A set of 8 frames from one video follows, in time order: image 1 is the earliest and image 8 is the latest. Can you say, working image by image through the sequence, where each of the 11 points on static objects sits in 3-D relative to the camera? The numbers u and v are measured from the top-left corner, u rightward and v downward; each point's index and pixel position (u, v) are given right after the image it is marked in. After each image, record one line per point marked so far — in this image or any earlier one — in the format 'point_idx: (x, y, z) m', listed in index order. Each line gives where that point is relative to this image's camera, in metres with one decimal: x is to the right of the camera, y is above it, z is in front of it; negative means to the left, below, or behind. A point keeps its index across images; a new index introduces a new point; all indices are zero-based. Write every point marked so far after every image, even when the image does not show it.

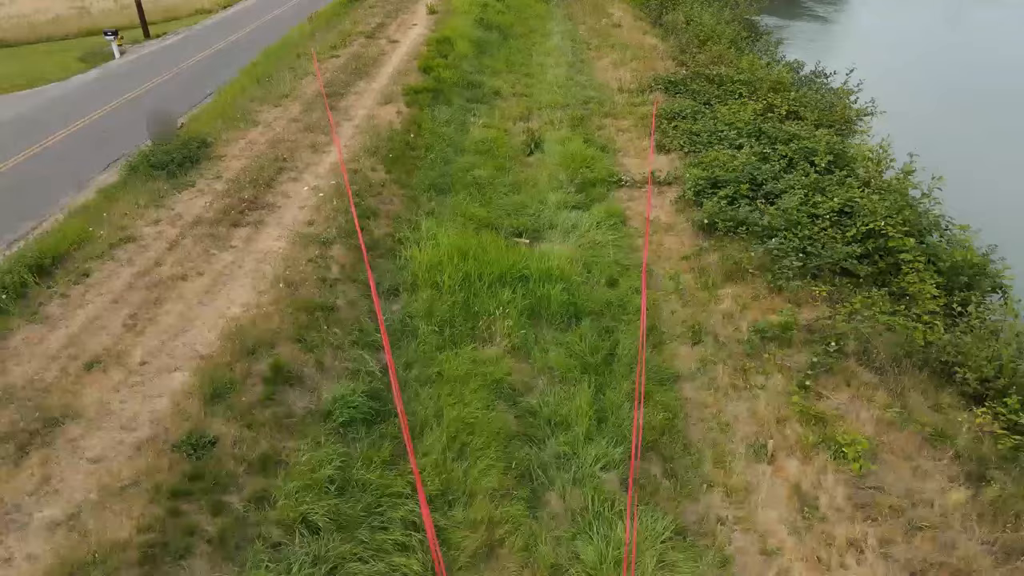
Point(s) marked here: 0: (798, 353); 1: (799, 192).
0: (+1.9, -0.4, +4.9) m
1: (+2.6, +0.9, +6.8) m
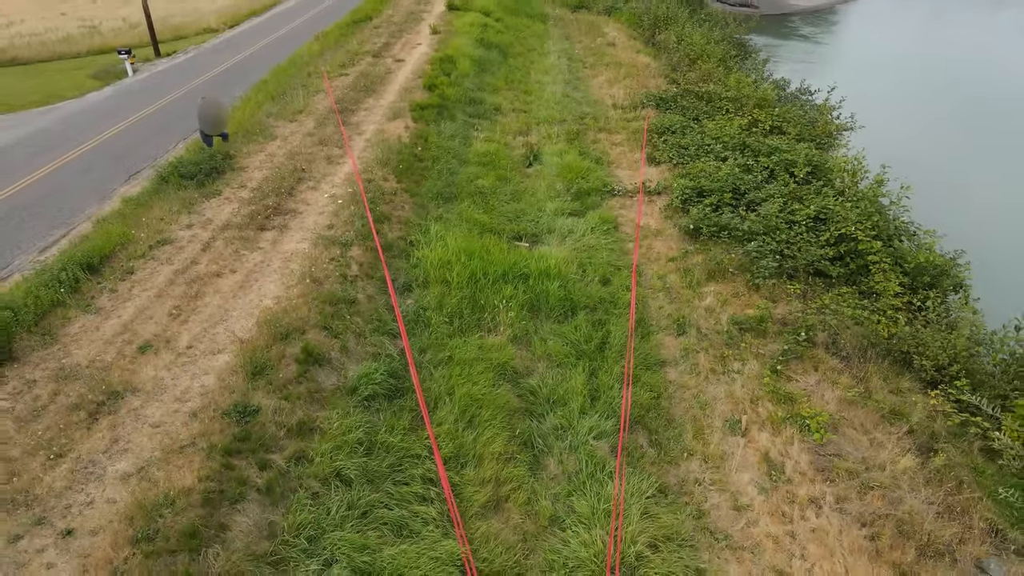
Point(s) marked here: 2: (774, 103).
0: (+1.9, -0.4, +5.4) m
1: (+2.6, +0.9, +7.3) m
2: (+3.8, +2.7, +10.8) m
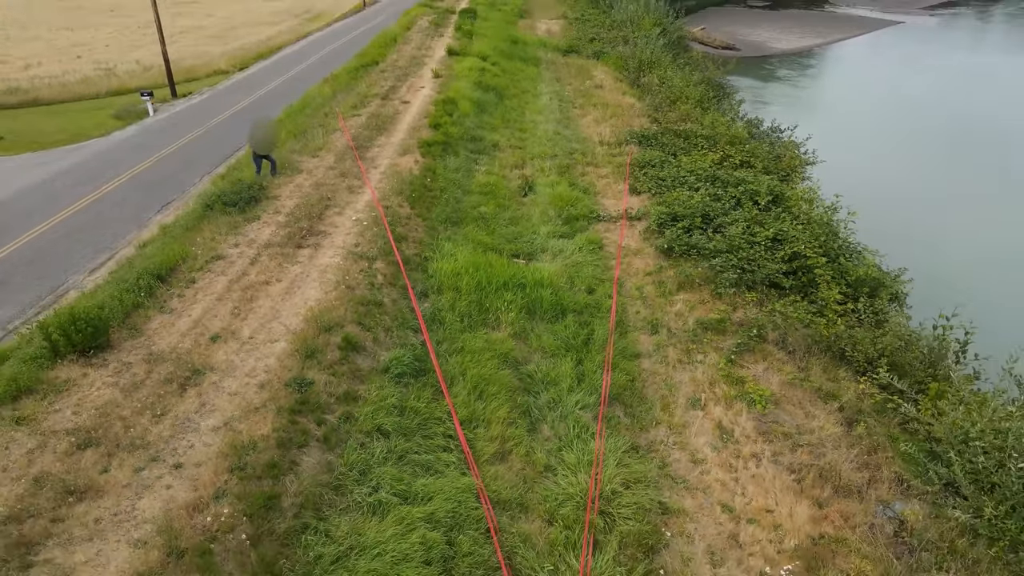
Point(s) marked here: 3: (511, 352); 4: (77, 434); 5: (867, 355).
0: (+1.9, -0.4, +6.5) m
1: (+2.6, +0.7, +8.5) m
2: (+3.8, +2.4, +12.0) m
3: (0.0, -0.5, +5.8) m
4: (-2.5, -0.8, +4.3) m
5: (+3.0, -0.5, +6.2) m
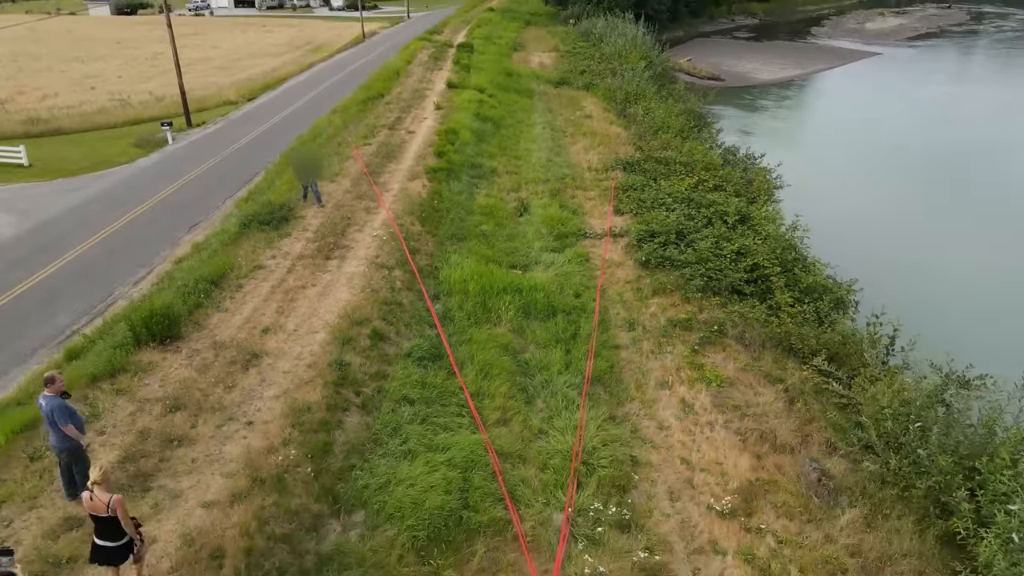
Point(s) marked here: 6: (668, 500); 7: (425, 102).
0: (+1.9, -0.5, +7.6) m
1: (+2.6, +0.6, +9.7) m
2: (+3.7, +2.2, +13.2) m
3: (0.0, -0.5, +6.9) m
4: (-2.5, -0.8, +5.5) m
5: (+3.0, -0.6, +7.4) m
6: (+1.1, -1.5, +5.2) m
7: (-2.1, +4.4, +17.7) m
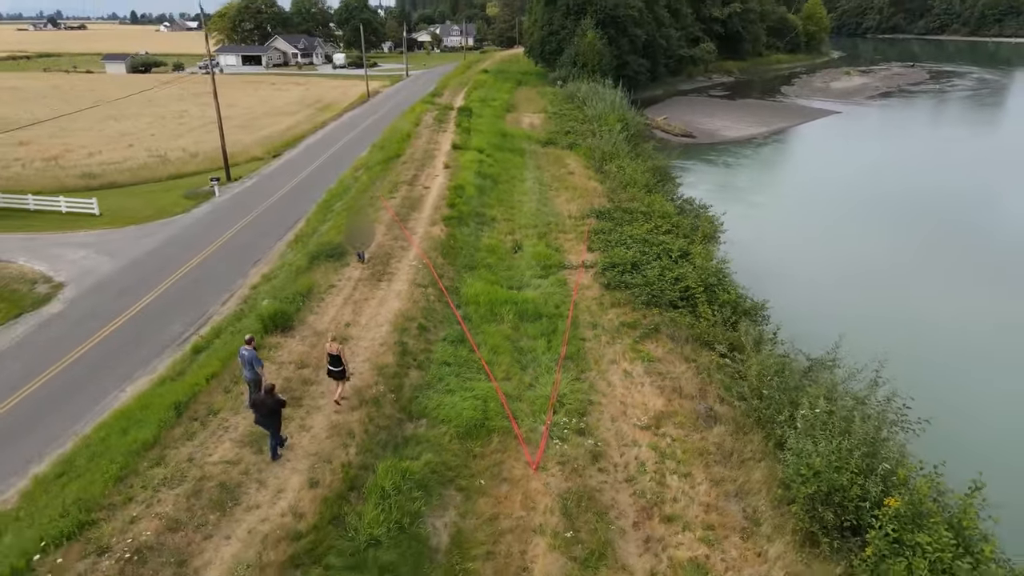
0: (+1.8, -0.6, +10.9) m
1: (+2.5, +0.3, +13.0) m
2: (+3.6, +1.6, +16.7) m
3: (0.0, -0.6, +10.2) m
4: (-2.5, -0.9, +8.7) m
5: (+2.9, -0.7, +10.7) m
6: (+1.1, -1.5, +8.5) m
7: (-2.2, +3.6, +21.3) m
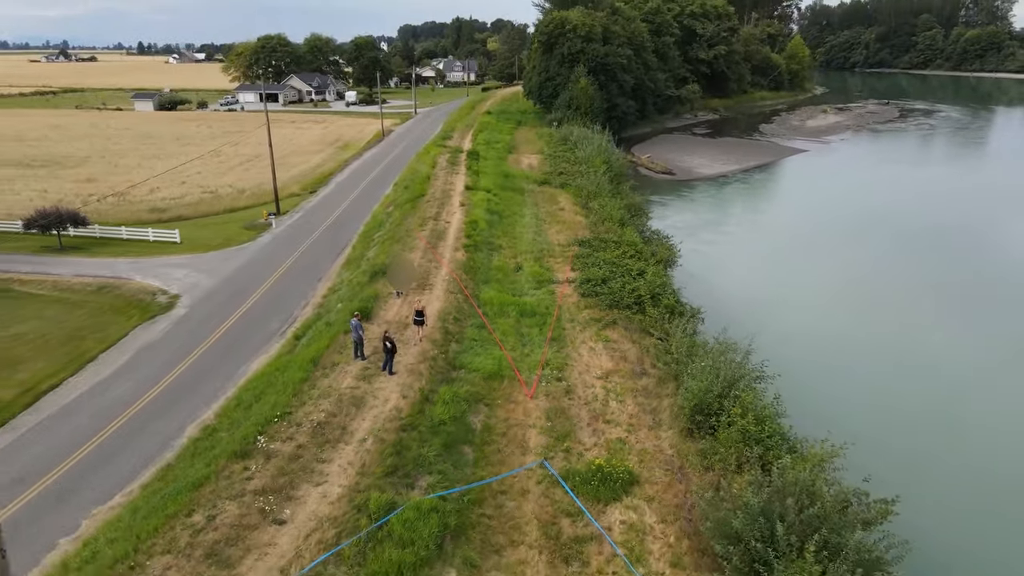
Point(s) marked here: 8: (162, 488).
0: (+1.9, -0.8, +15.9) m
1: (+2.6, +0.1, +18.0) m
2: (+3.7, +1.3, +21.7) m
3: (0.0, -0.8, +15.2) m
4: (-2.4, -0.9, +13.6) m
5: (+3.0, -0.8, +15.6) m
6: (+1.2, -1.5, +13.4) m
7: (-2.1, +3.1, +26.4) m
8: (-4.7, -2.6, +10.0) m
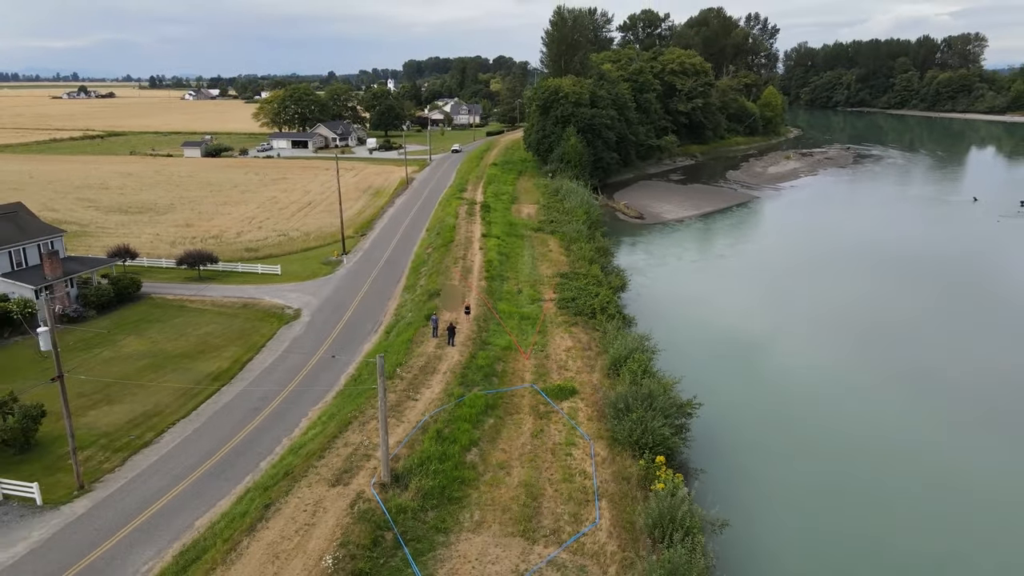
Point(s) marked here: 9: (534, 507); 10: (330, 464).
0: (+2.1, -1.3, +26.7) m
1: (+2.8, -0.5, +28.9) m
2: (+3.8, +0.5, +32.6) m
3: (+0.2, -1.3, +26.0) m
4: (-2.3, -1.4, +24.4) m
5: (+3.2, -1.4, +26.4) m
6: (+1.3, -2.0, +24.2) m
7: (-2.0, +2.2, +37.3) m
8: (-4.5, -2.9, +20.7) m
9: (+0.5, -4.5, +15.4) m
10: (-3.9, -3.8, +16.1) m
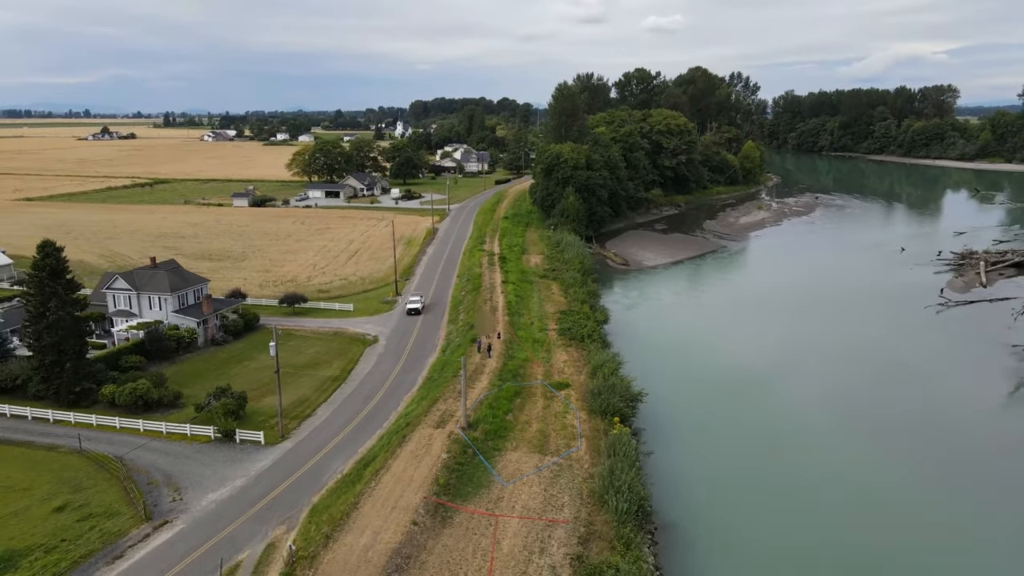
0: (+2.9, -3.1, +39.6) m
1: (+3.6, -2.4, +41.8) m
2: (+4.7, -1.5, +45.6) m
3: (+1.0, -3.0, +38.8) m
4: (-1.5, -3.0, +37.3) m
5: (+4.0, -3.2, +39.3) m
6: (+2.2, -3.7, +37.0) m
7: (-1.1, -0.1, +50.3) m
8: (-3.7, -4.4, +33.5) m
9: (+1.3, -5.8, +28.1) m
10: (-3.1, -5.1, +28.9) m
